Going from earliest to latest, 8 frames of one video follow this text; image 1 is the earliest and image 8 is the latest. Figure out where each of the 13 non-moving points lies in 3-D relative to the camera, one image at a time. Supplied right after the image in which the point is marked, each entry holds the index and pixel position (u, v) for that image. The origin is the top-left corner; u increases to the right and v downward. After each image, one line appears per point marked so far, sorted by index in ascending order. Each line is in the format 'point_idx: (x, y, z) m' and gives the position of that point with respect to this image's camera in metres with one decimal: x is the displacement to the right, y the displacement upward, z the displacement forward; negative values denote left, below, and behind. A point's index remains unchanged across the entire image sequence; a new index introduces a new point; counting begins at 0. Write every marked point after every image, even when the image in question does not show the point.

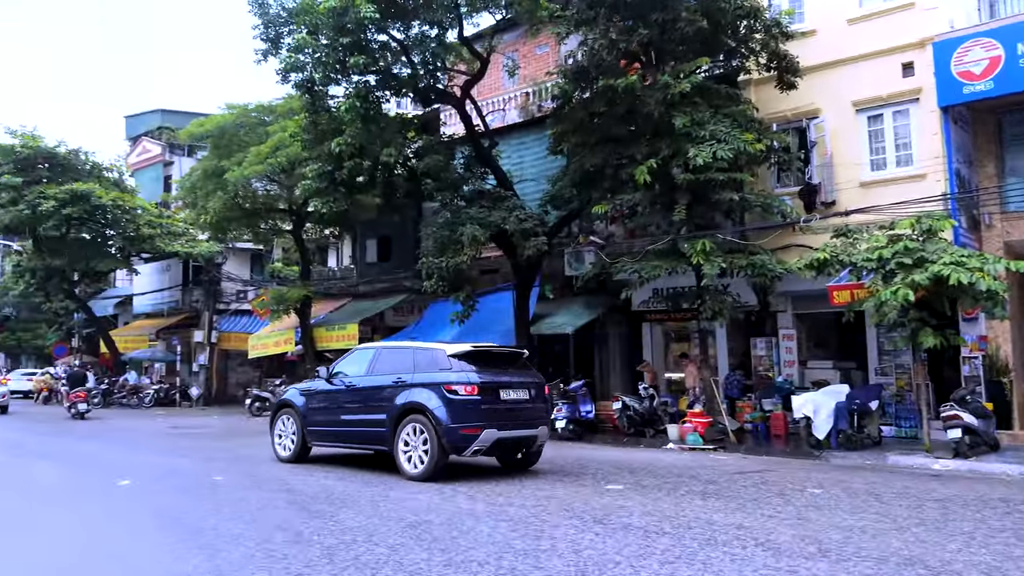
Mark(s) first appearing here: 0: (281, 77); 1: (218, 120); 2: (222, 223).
0: (-4.5, +4.1, +15.4) m
1: (-7.2, +4.1, +19.5) m
2: (-7.2, +1.6, +19.8) m
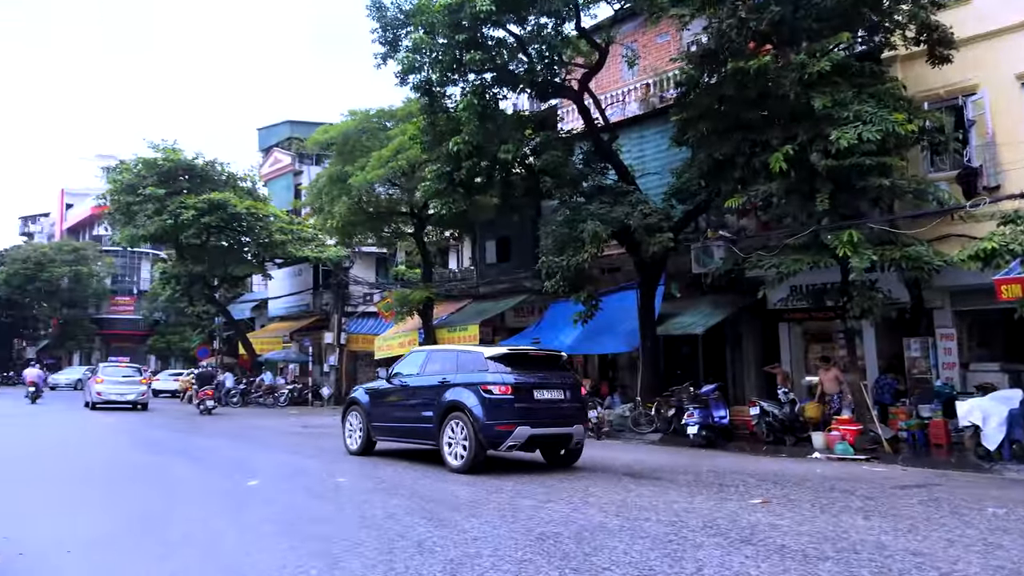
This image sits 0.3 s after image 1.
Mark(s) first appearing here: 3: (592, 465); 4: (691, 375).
0: (-2.2, +4.1, +15.4) m
1: (-4.3, +4.0, +19.9) m
2: (-4.1, +1.6, +20.2) m
3: (+1.1, -2.5, +11.2) m
4: (+4.0, -2.0, +17.8) m
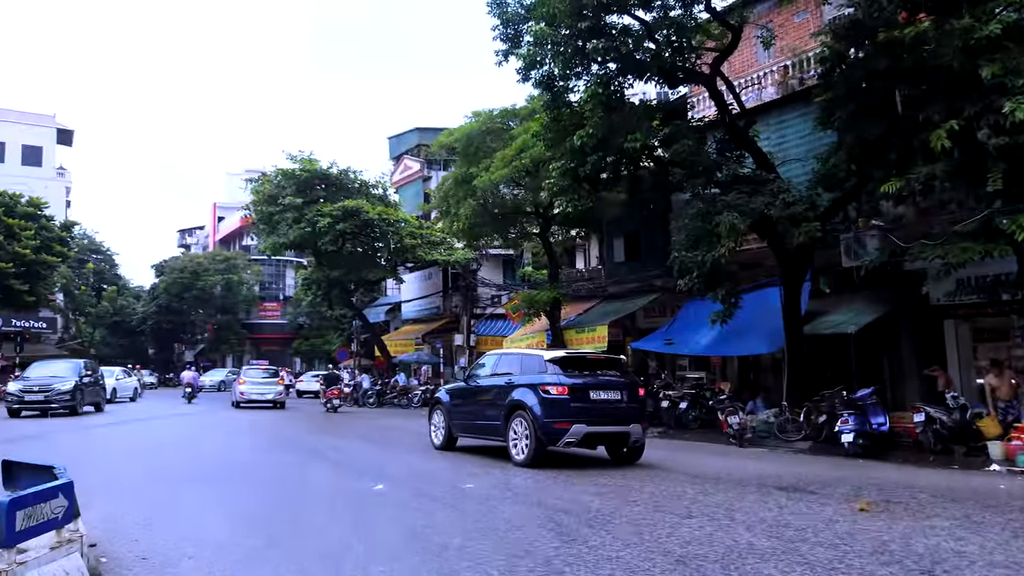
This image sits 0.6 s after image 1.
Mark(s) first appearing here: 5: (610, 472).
0: (+0.2, +4.0, +15.1) m
1: (-1.1, +4.0, +19.8) m
2: (-0.9, +1.5, +20.1) m
3: (+2.9, -2.4, +10.4) m
4: (+6.8, -1.9, +16.4) m
5: (+1.2, -2.3, +9.8) m
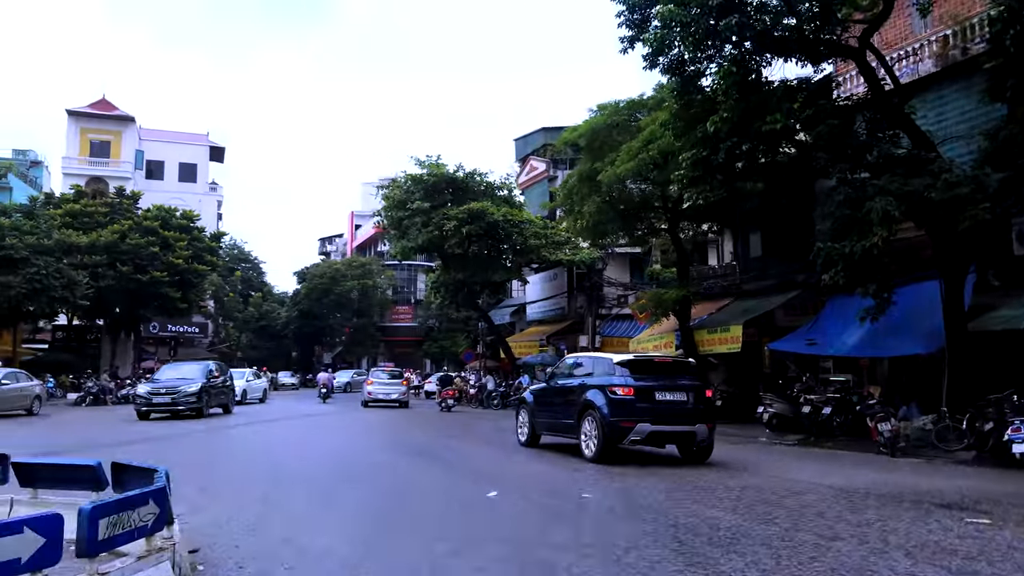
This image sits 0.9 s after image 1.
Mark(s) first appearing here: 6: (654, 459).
0: (+2.4, +4.1, +14.4) m
1: (+1.8, +4.0, +19.3) m
2: (+2.1, +1.5, +19.5) m
3: (+4.3, -2.3, +9.3) m
4: (+9.2, -1.7, +14.6) m
5: (+2.6, -2.2, +9.0) m
6: (+2.0, -2.4, +11.3) m
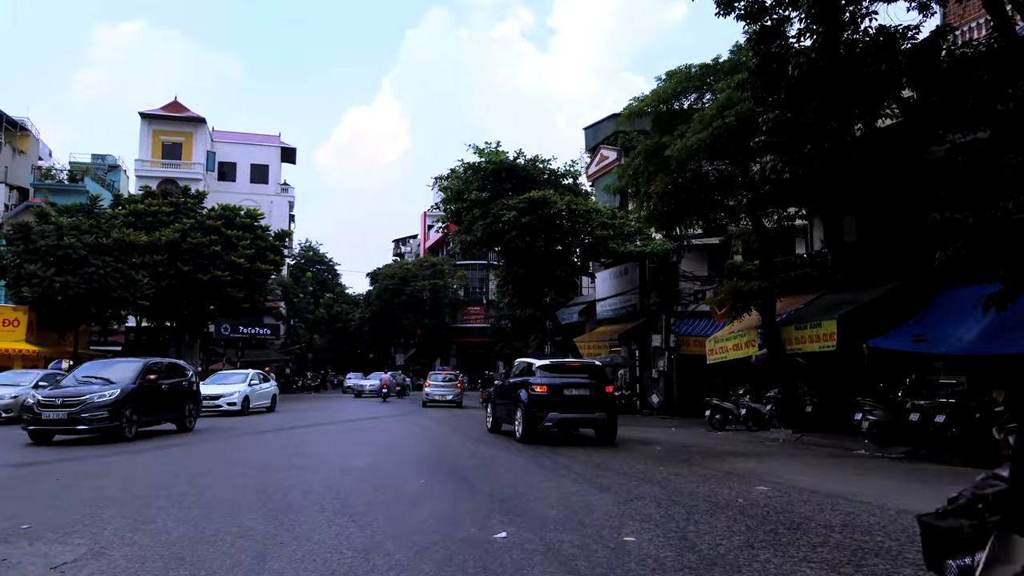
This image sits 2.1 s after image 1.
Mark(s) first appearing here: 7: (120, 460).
0: (+3.1, +4.3, +12.2) m
1: (+3.1, +4.2, +17.2) m
2: (+3.4, +1.7, +17.4) m
3: (+4.6, -2.1, +7.0) m
4: (+10.0, -1.4, +11.8) m
5: (+2.8, -2.0, +6.8) m
6: (+2.5, -2.2, +9.2) m
7: (-4.8, -2.1, +9.7) m
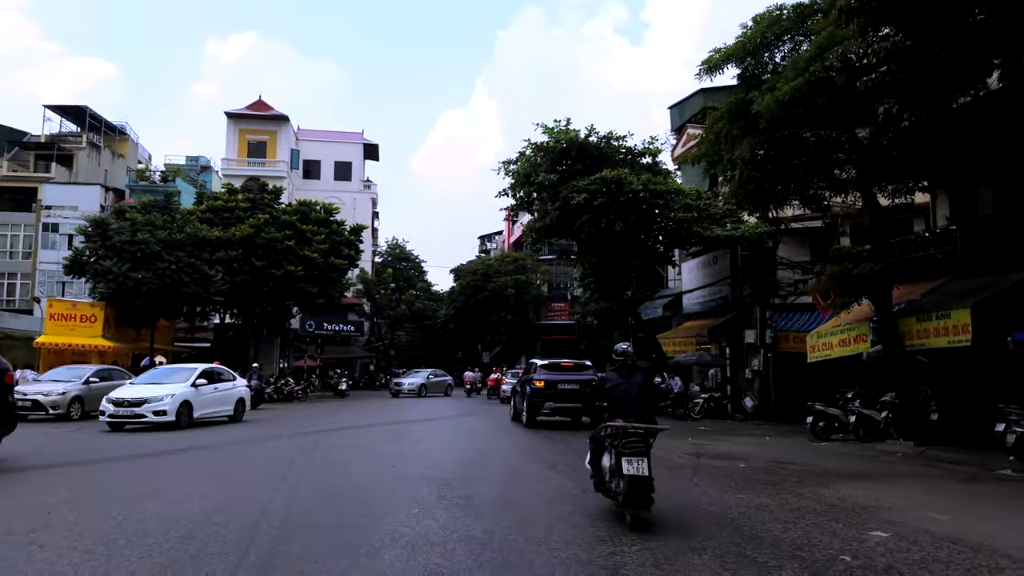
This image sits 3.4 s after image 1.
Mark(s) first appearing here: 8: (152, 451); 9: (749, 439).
0: (+3.7, +4.6, +9.8) m
1: (+4.2, +4.5, +14.7) m
2: (+4.6, +2.0, +14.8) m
3: (+4.6, -1.8, +4.4) m
4: (+10.5, -1.1, +8.5) m
5: (+2.8, -1.7, +4.4) m
6: (+2.7, -2.0, +6.9) m
7: (-4.4, -1.9, +8.3) m
8: (-4.8, -2.2, +10.4) m
9: (+4.7, -3.0, +15.6) m
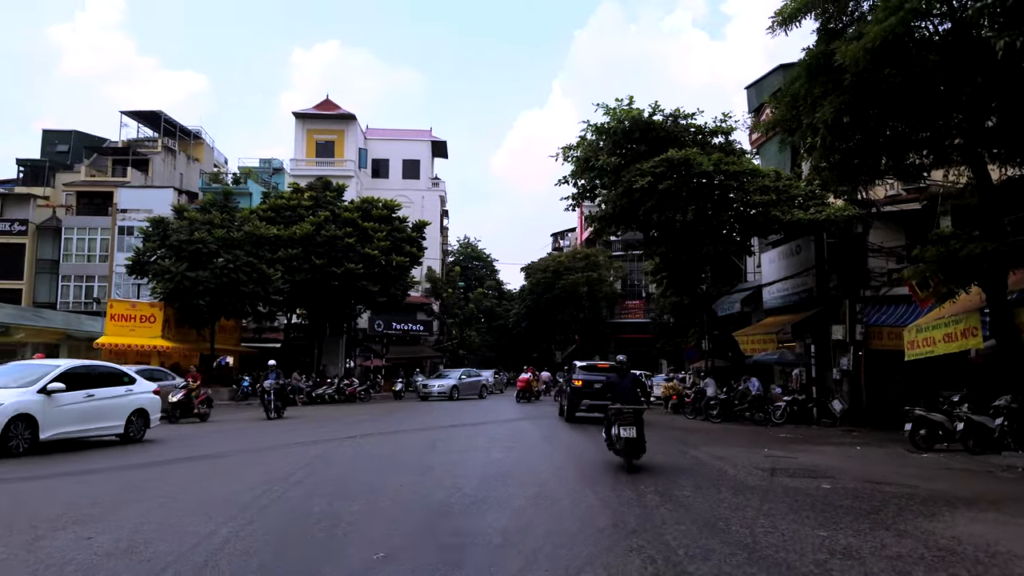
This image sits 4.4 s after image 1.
0: (+3.9, +4.8, +7.9) m
1: (+4.9, +4.7, +12.7) m
2: (+5.3, +2.2, +12.8) m
3: (+4.3, -1.6, +2.4) m
4: (+10.6, -0.8, +5.9) m
5: (+2.6, -1.5, +2.6) m
6: (+2.7, -1.8, +5.1) m
7: (-4.3, -1.8, +7.2) m
8: (-4.4, -2.0, +9.3) m
9: (+5.5, -2.8, +13.6) m
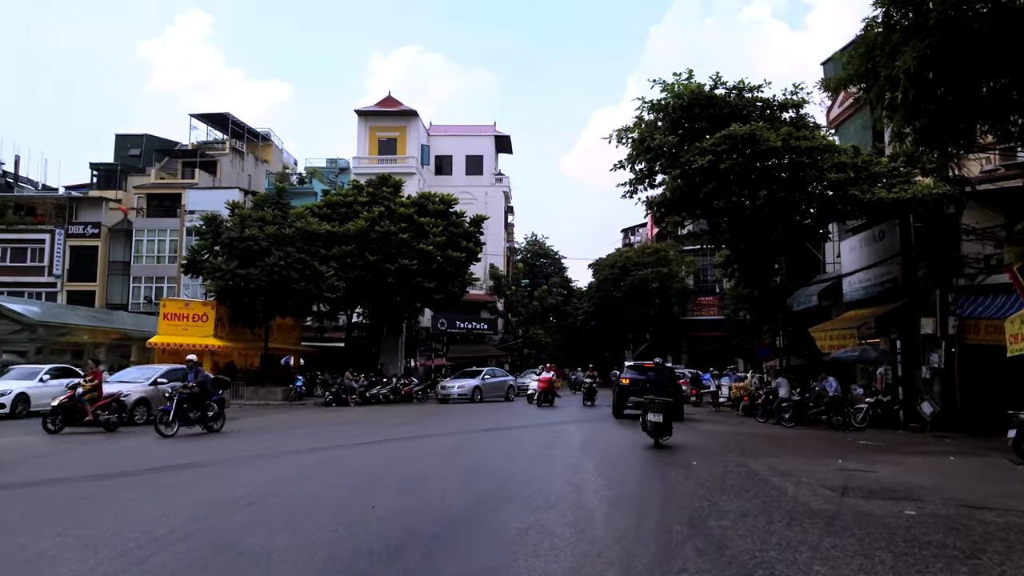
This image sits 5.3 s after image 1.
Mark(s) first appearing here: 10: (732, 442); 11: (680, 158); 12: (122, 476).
0: (+3.8, +5.0, +6.1) m
1: (+5.3, +4.9, +10.8) m
2: (+5.7, +2.4, +10.9) m
3: (+3.8, -1.4, +0.6) m
4: (+10.4, -0.6, +3.5) m
5: (+2.0, -1.3, +1.0) m
6: (+2.4, -1.6, +3.4) m
7: (-4.3, -1.7, +6.1) m
8: (-4.2, -1.9, +8.3) m
9: (+6.1, -2.5, +11.6) m
10: (+3.8, -2.7, +13.6) m
11: (+4.4, +3.2, +20.2) m
12: (-4.0, -1.9, +8.2) m
